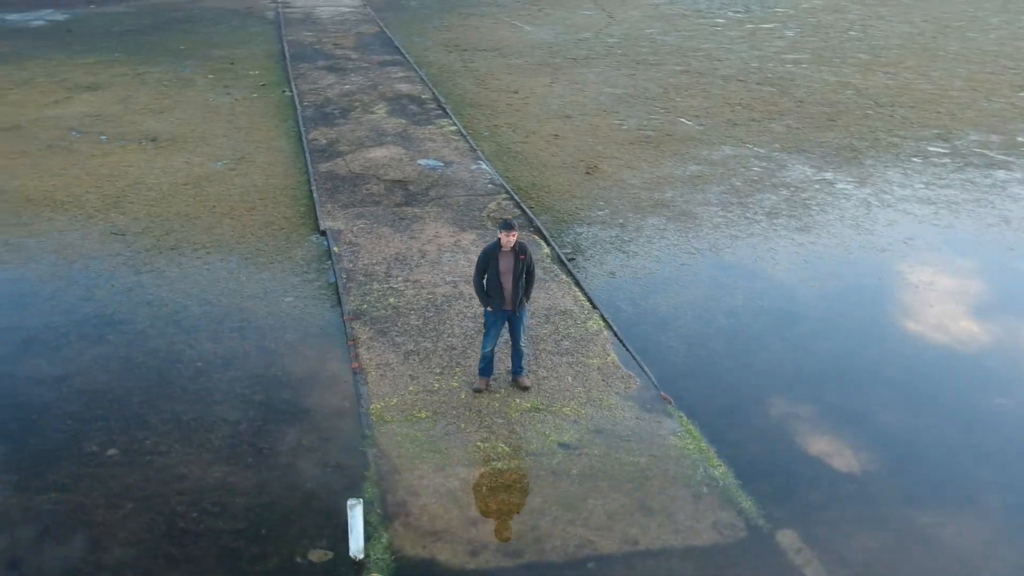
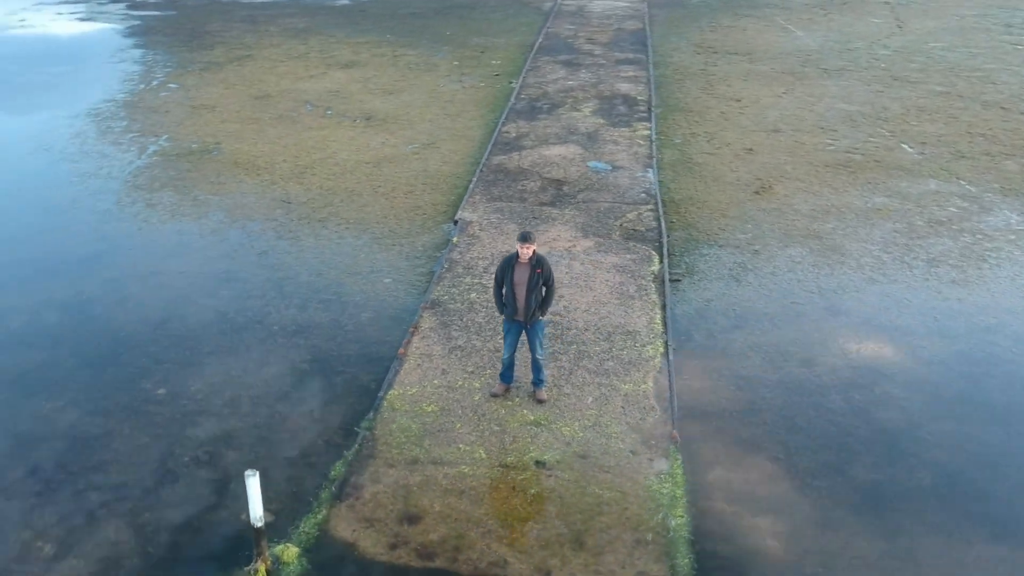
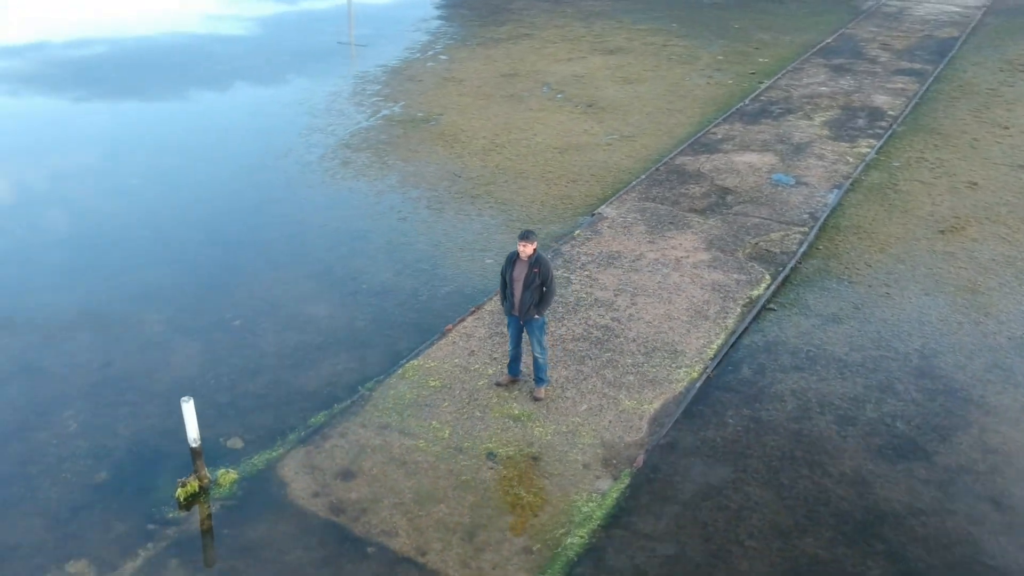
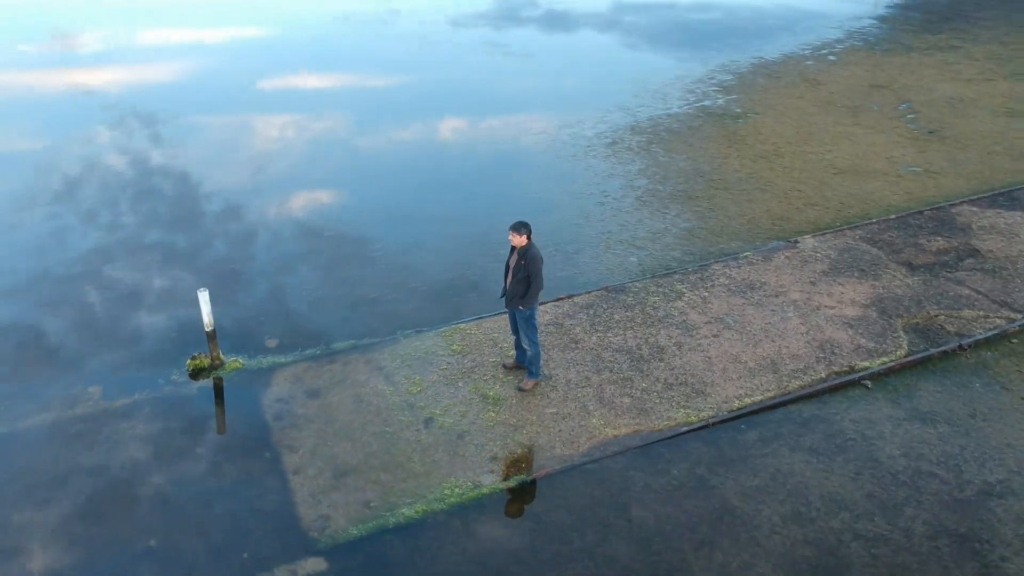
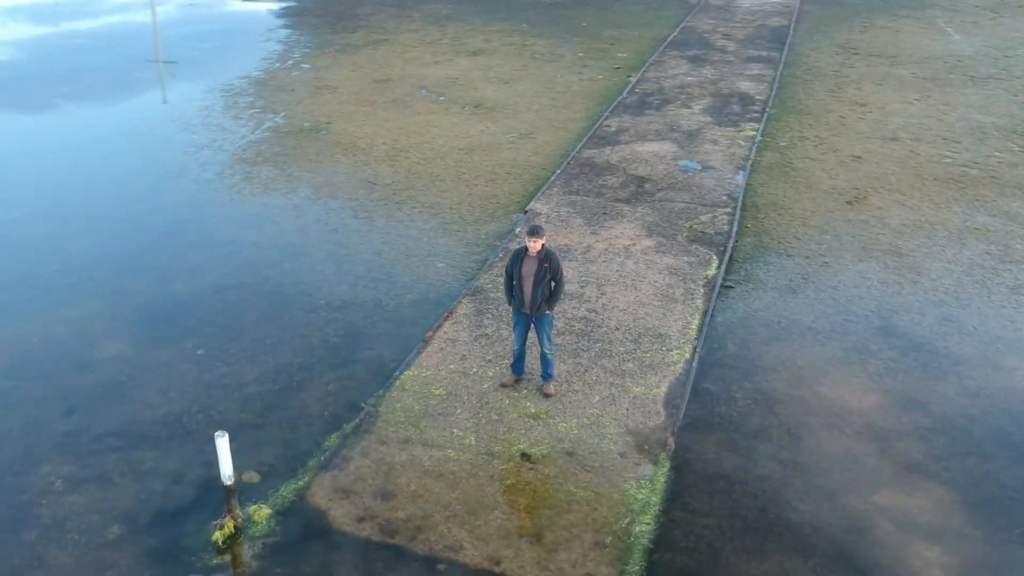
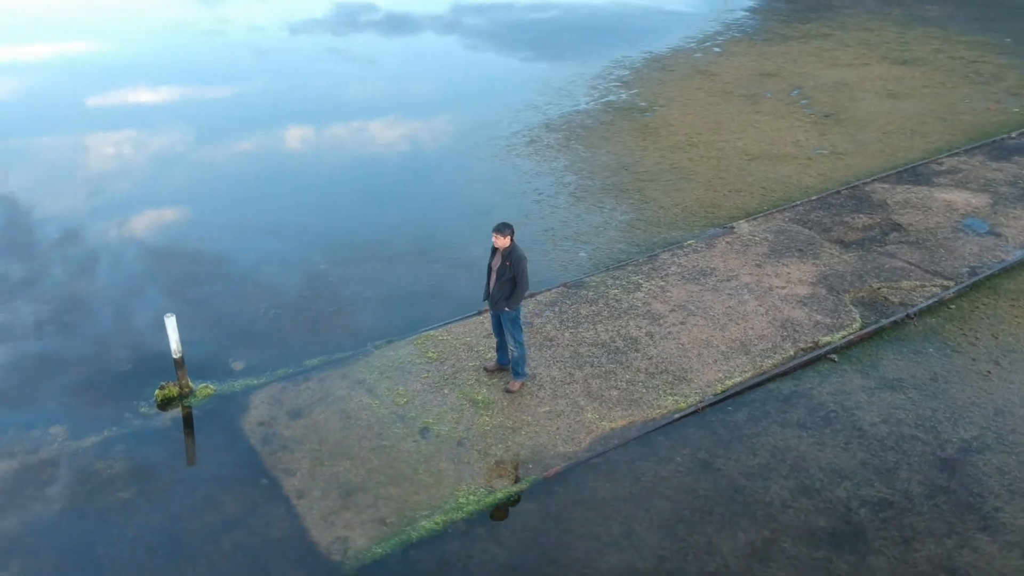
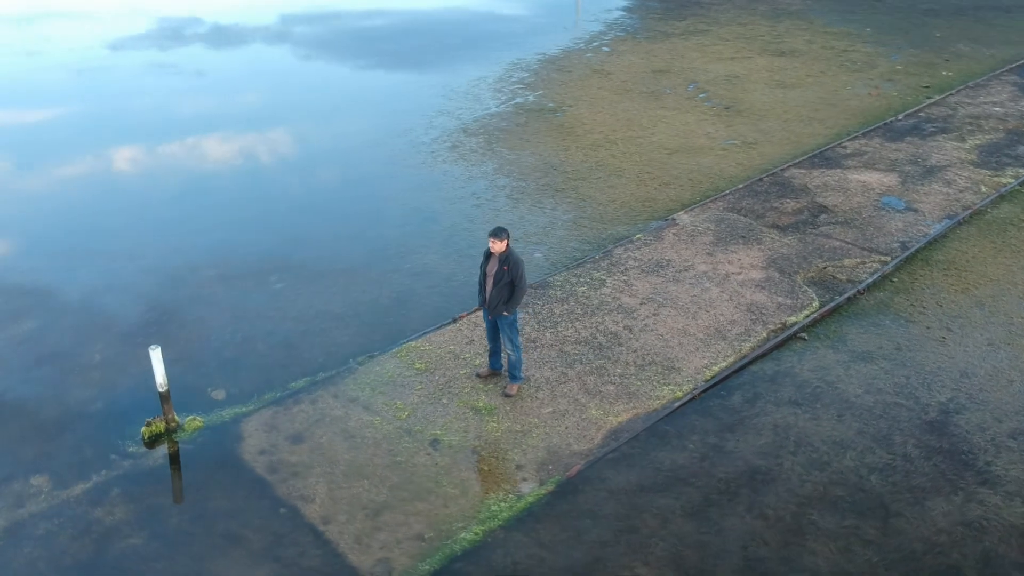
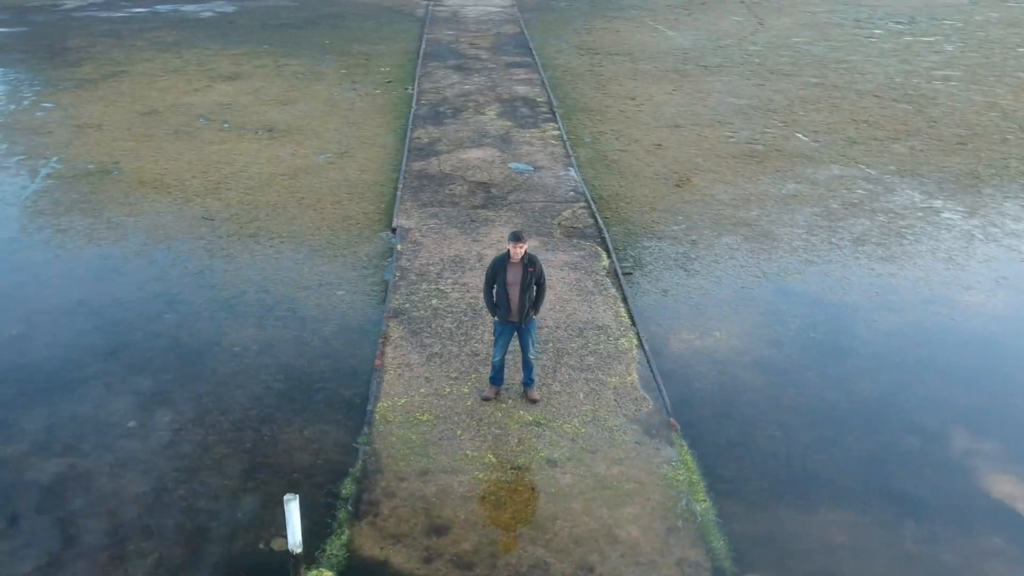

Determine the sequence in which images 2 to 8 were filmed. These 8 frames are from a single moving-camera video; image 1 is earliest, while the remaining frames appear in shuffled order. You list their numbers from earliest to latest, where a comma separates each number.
8, 2, 5, 3, 7, 6, 4
